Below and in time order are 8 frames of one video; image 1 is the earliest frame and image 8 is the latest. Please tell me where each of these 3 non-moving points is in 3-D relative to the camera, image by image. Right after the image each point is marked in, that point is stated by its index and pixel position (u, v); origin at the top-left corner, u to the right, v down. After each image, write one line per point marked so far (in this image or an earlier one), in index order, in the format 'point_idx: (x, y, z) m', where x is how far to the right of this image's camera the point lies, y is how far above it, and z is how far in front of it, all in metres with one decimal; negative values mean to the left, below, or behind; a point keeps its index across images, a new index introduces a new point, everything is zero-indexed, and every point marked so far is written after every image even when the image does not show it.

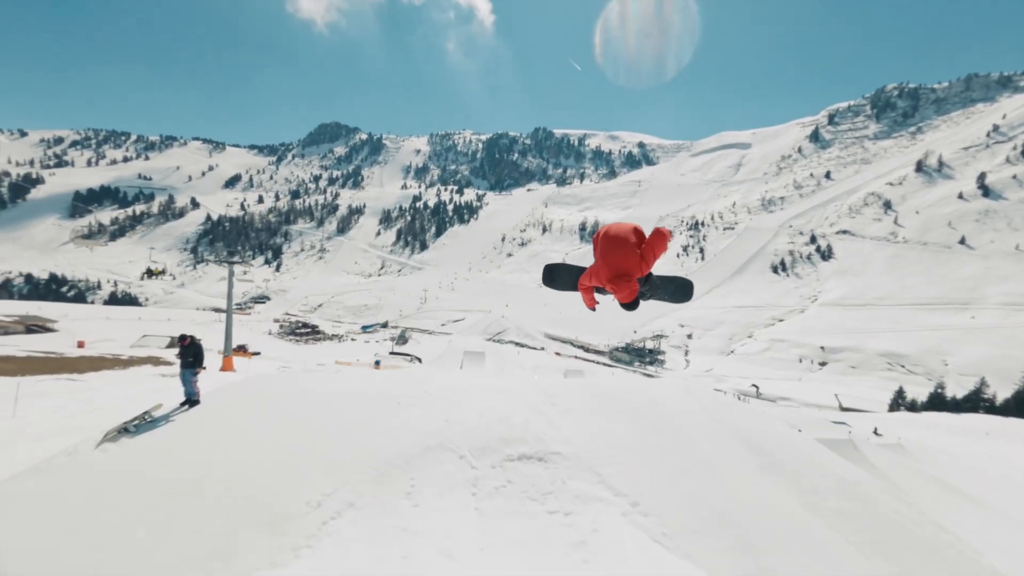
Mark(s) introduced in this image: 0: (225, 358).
0: (-13.2, -3.3, +19.5) m
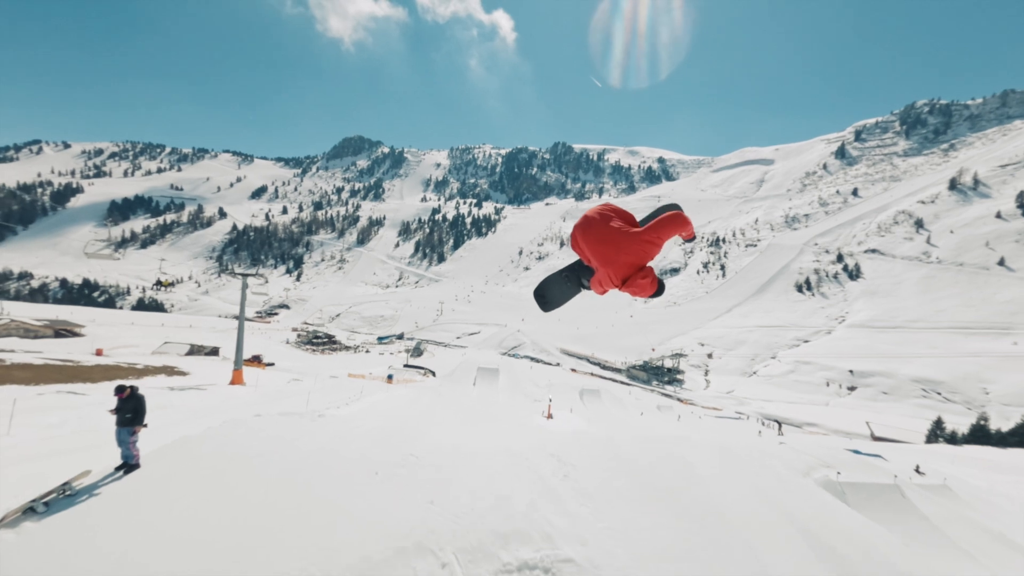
0: (-12.6, -3.8, +19.3) m
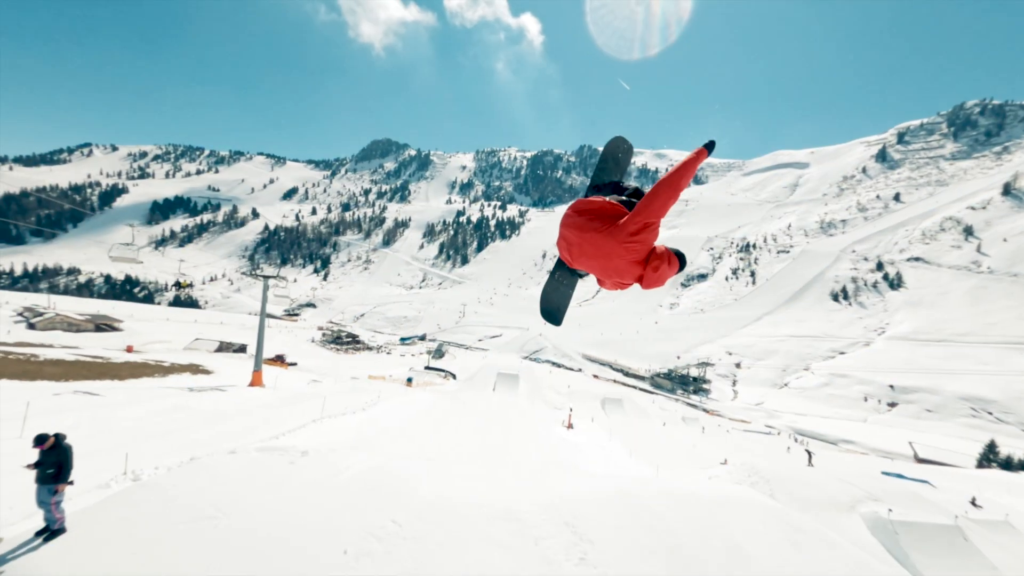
0: (-11.7, -3.9, +19.4) m
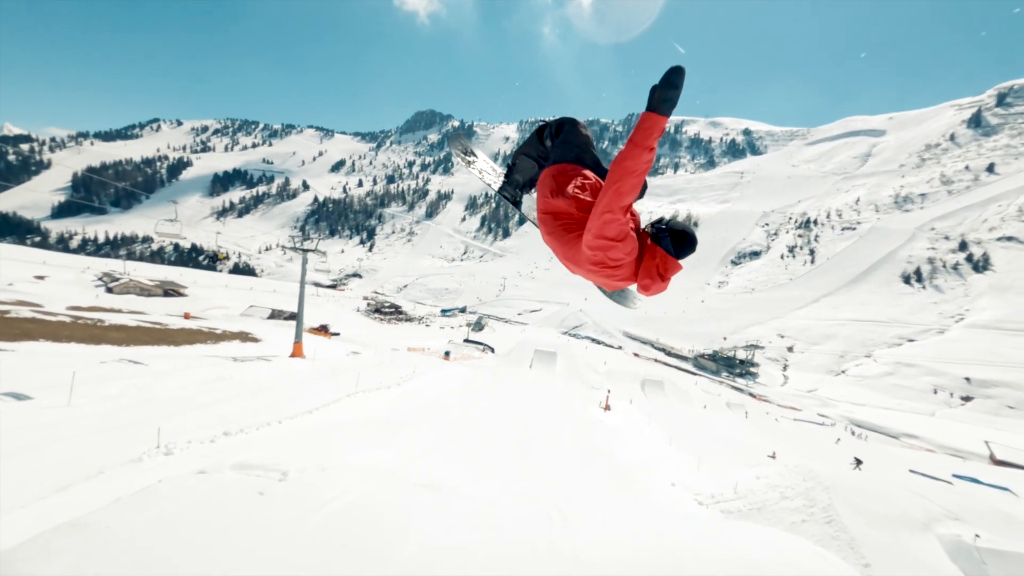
0: (-10.0, -2.6, +20.0) m
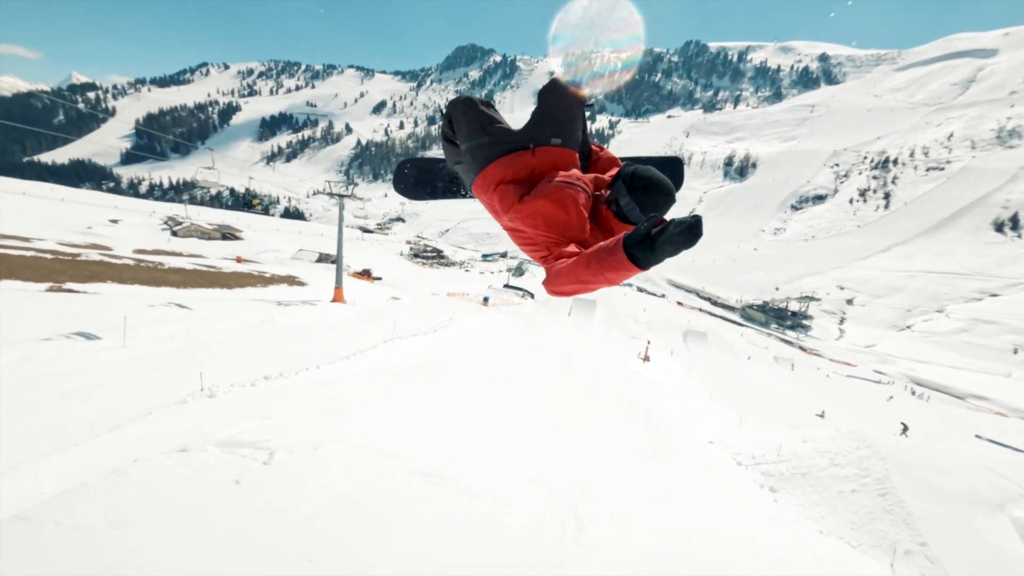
0: (-8.3, 0.0, +20.5) m
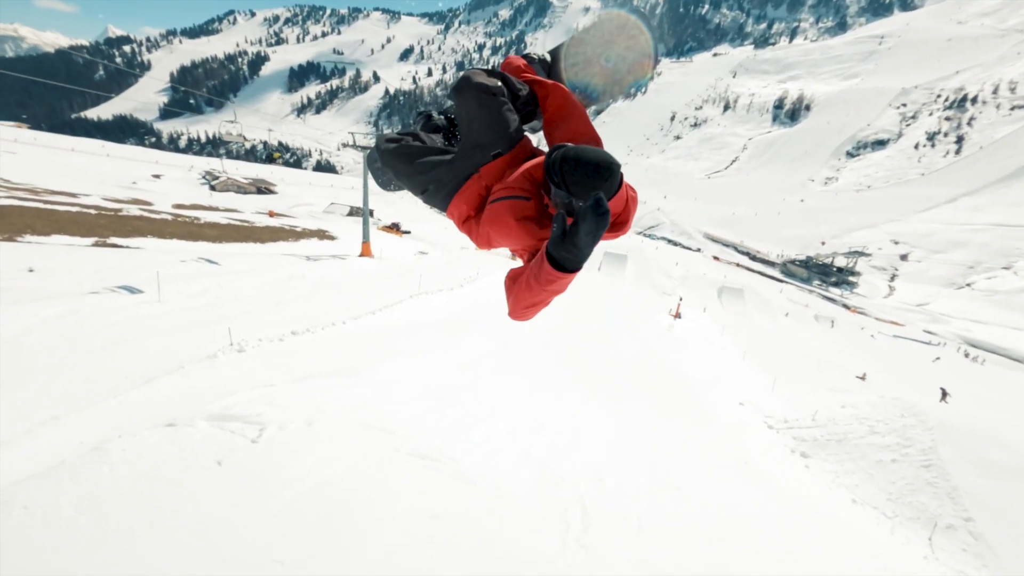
0: (-7.0, +2.1, +20.6) m
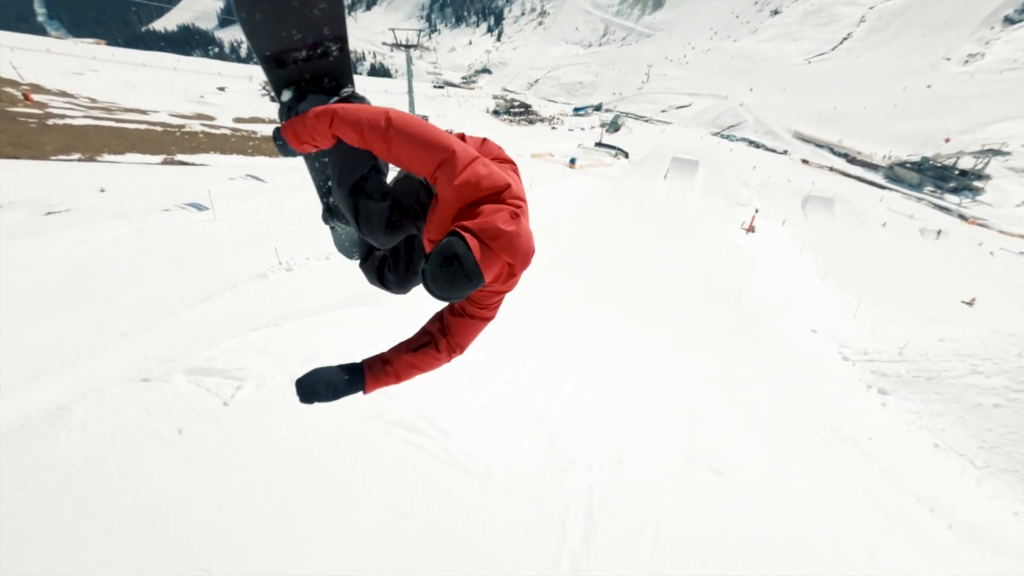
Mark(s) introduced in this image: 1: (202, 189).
0: (-4.5, +6.2, +19.9) m
1: (-8.2, +2.6, +11.4) m
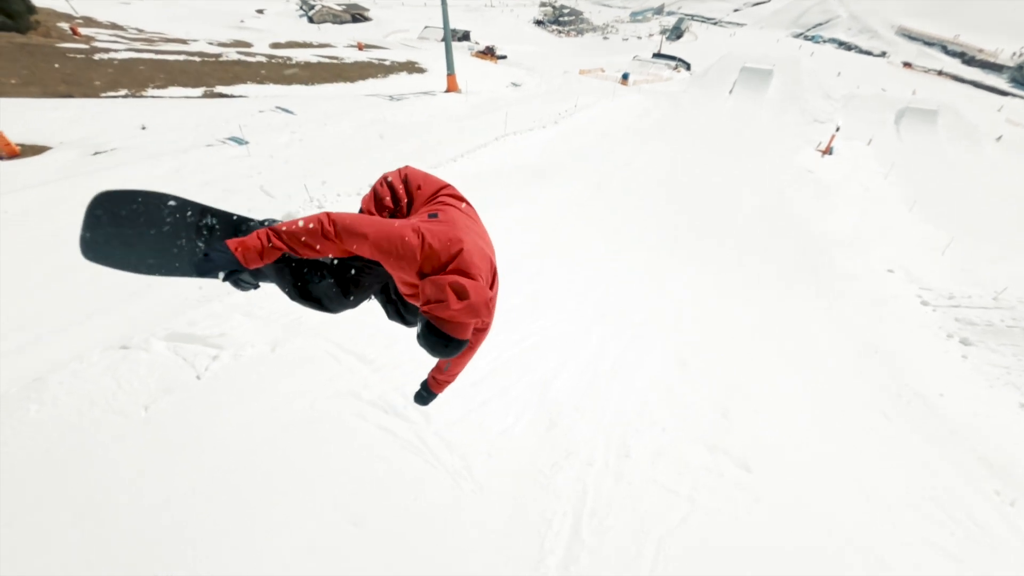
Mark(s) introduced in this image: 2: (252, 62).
0: (-2.6, +9.3, +18.6) m
1: (-7.2, +4.4, +11.3) m
2: (-12.2, +10.7, +20.1) m
